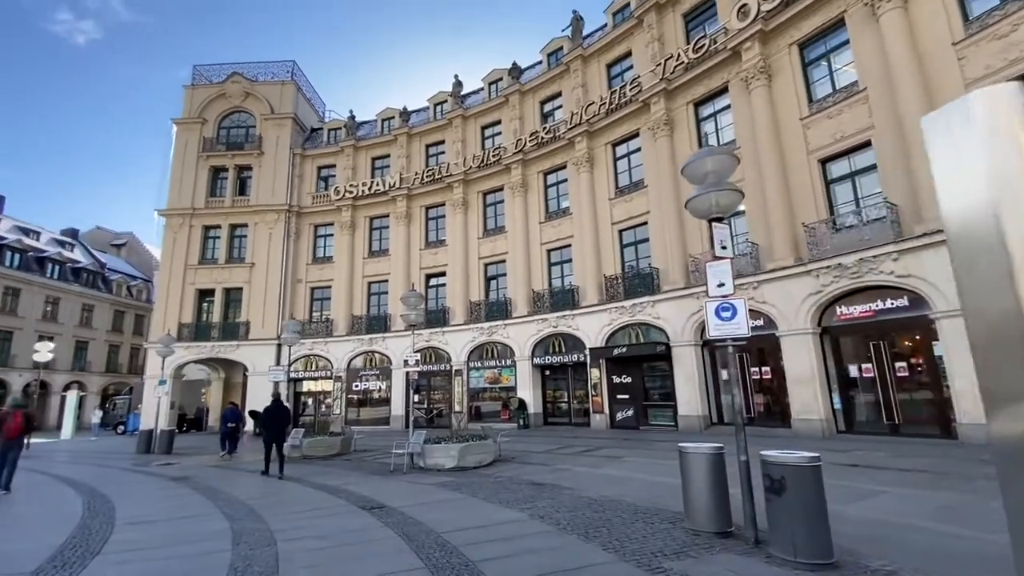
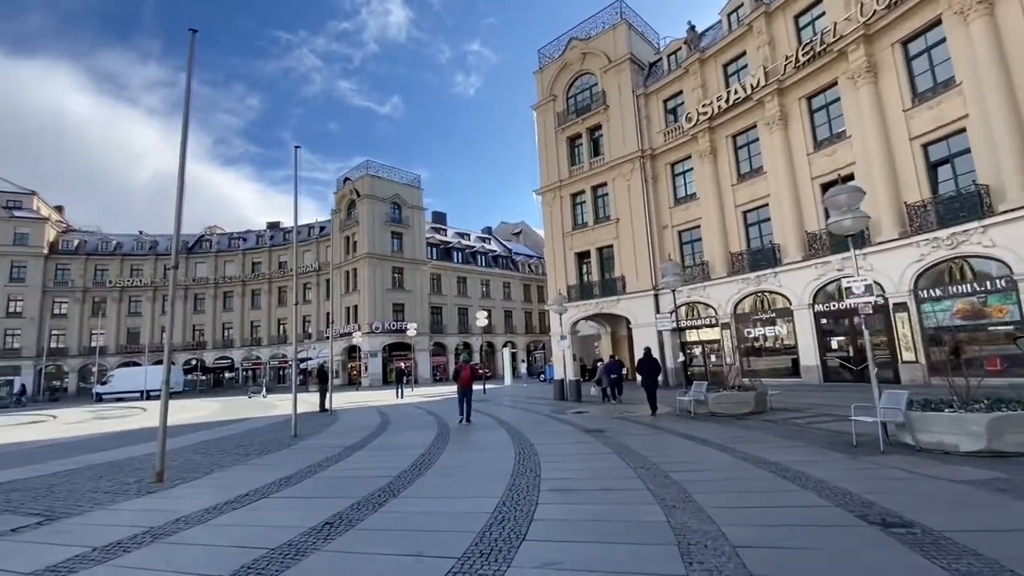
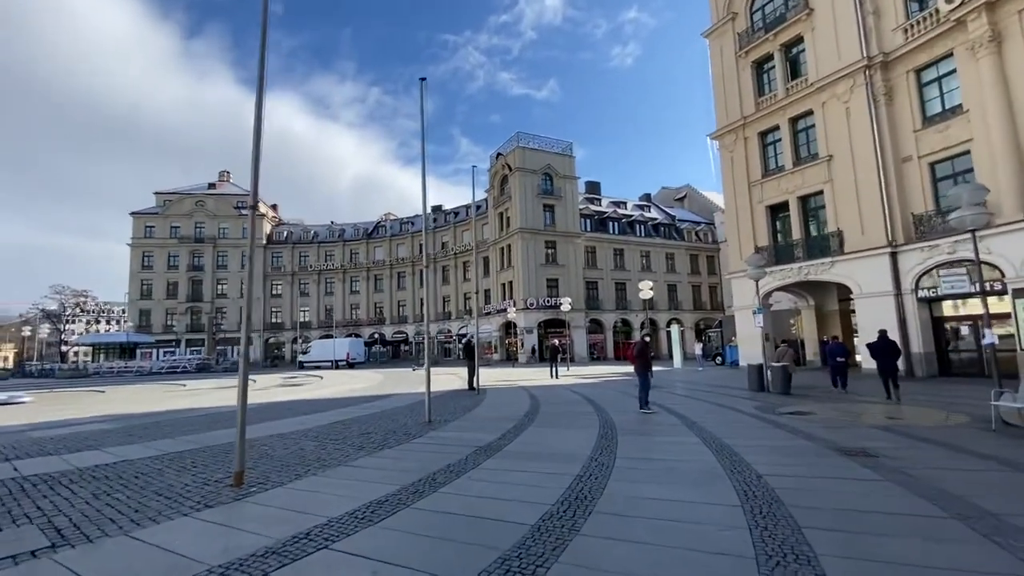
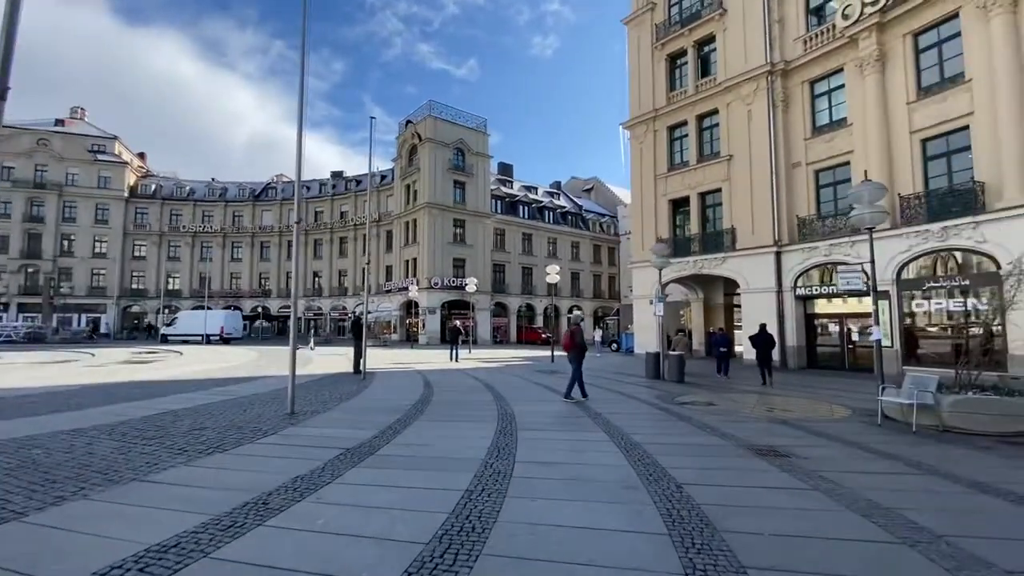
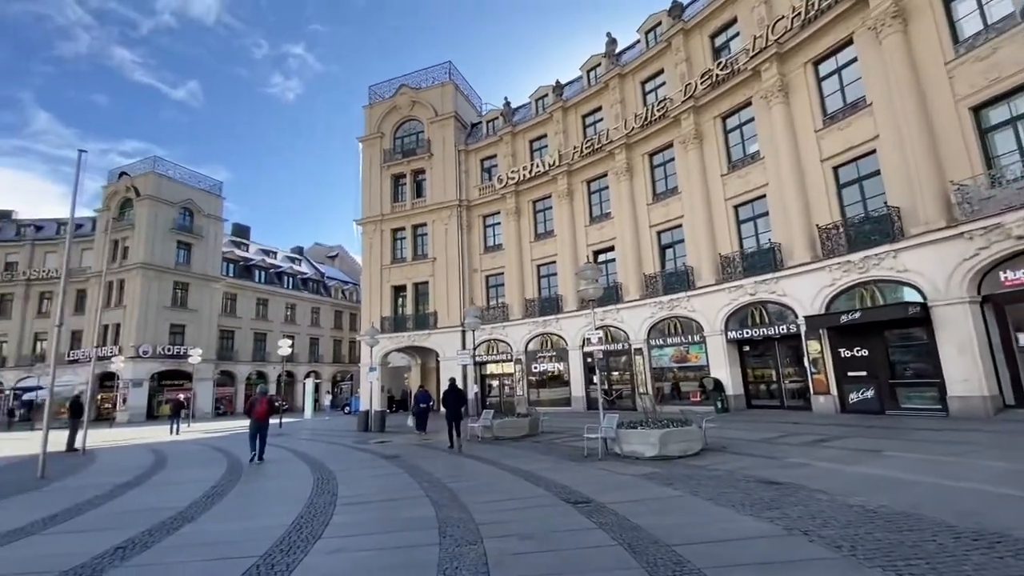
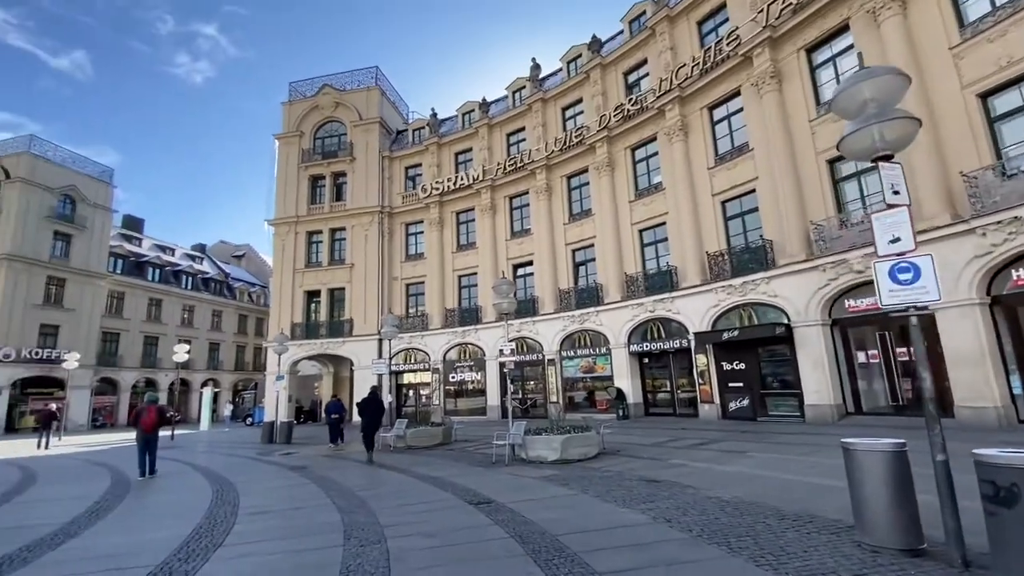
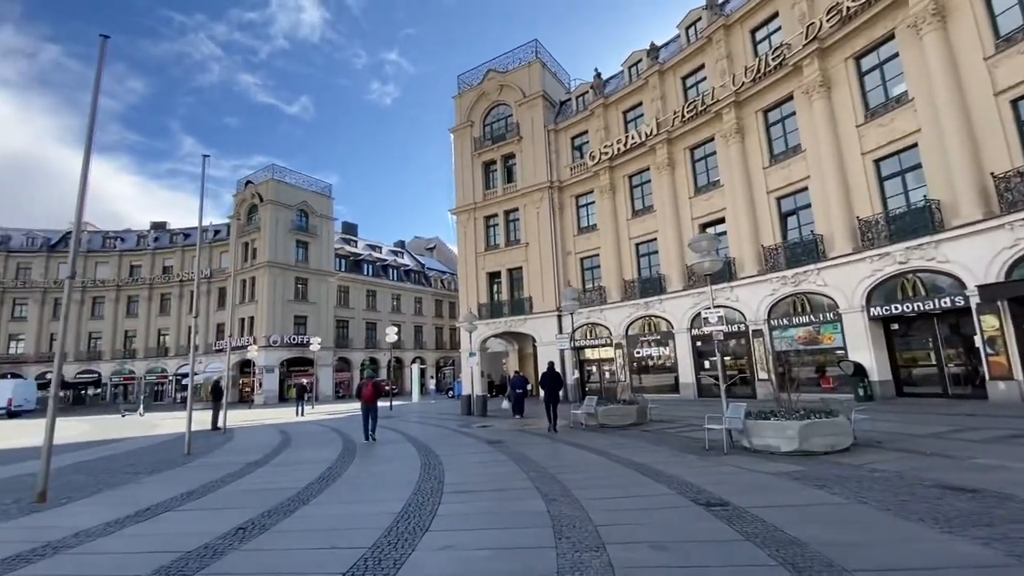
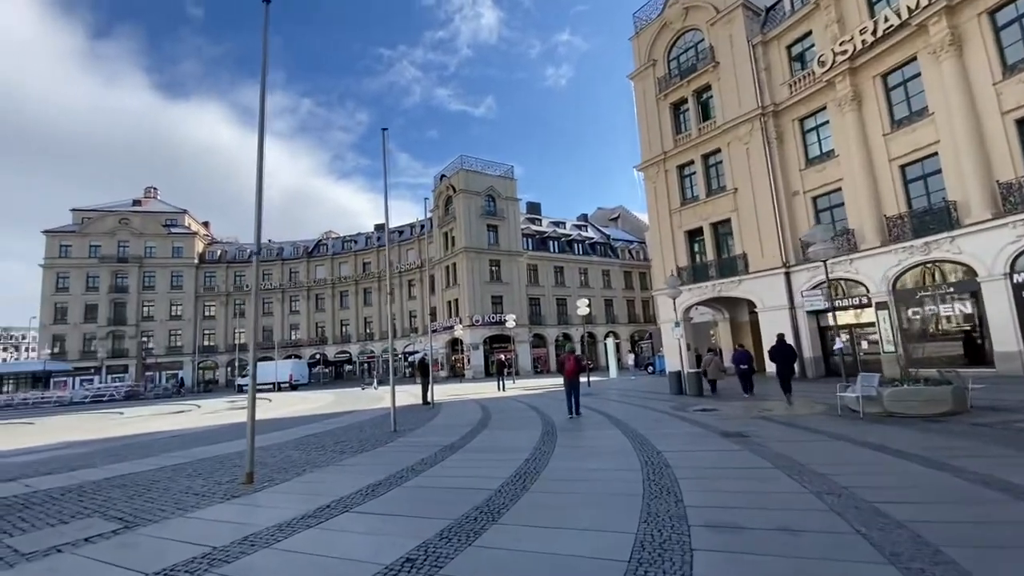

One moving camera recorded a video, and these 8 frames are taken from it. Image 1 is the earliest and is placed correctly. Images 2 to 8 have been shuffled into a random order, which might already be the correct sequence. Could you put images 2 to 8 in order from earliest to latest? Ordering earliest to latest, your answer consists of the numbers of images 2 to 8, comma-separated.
6, 5, 7, 2, 8, 3, 4
